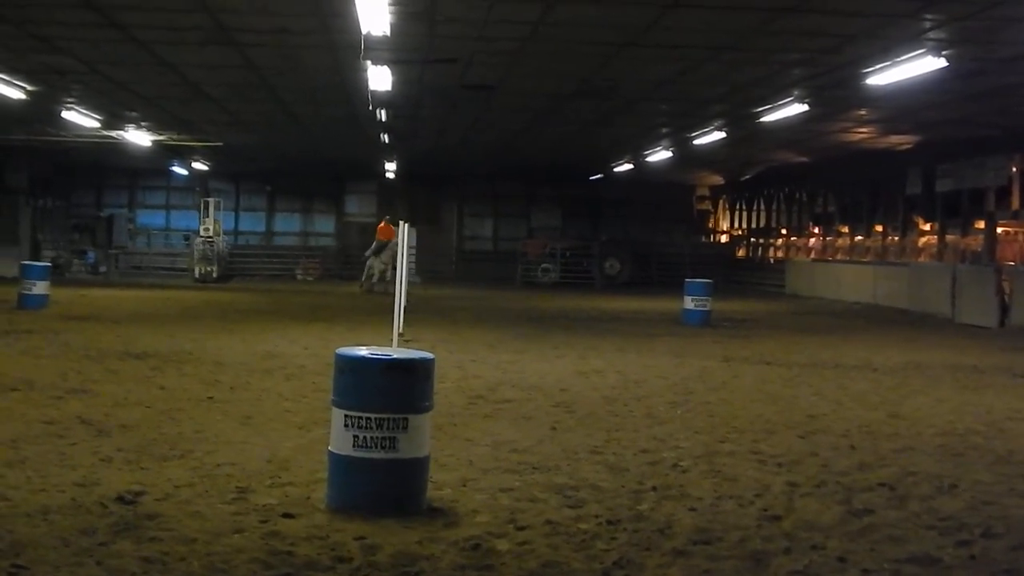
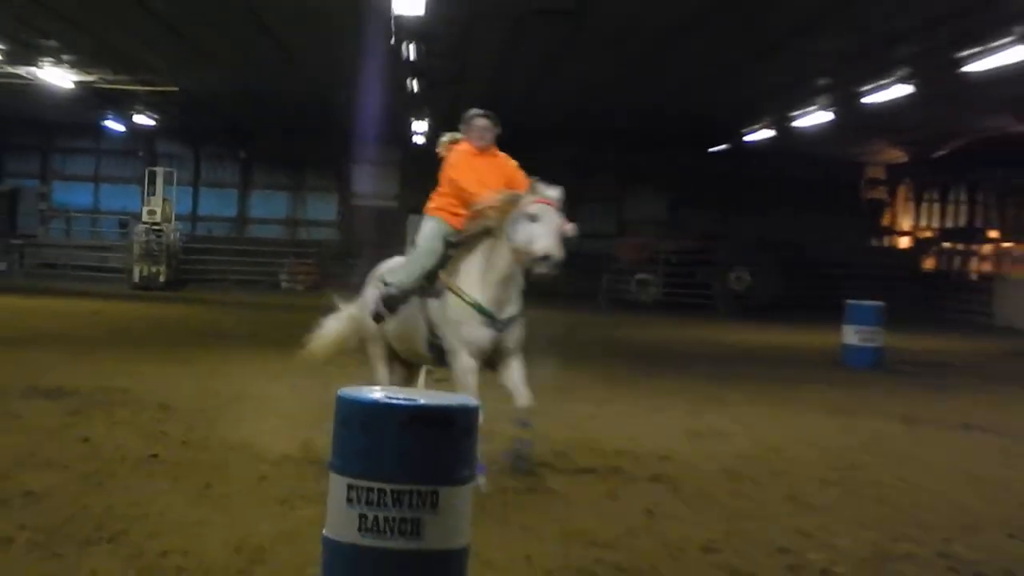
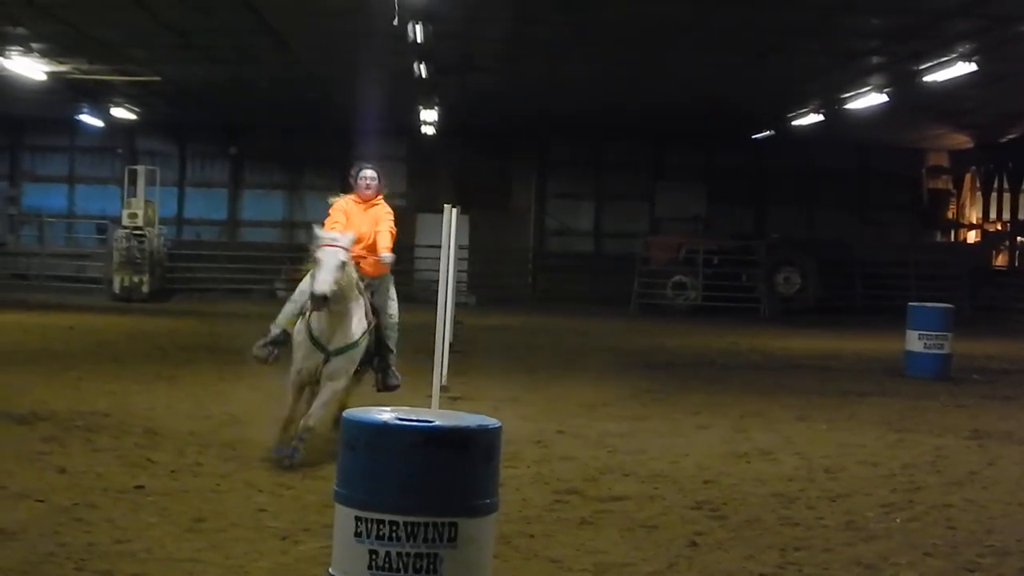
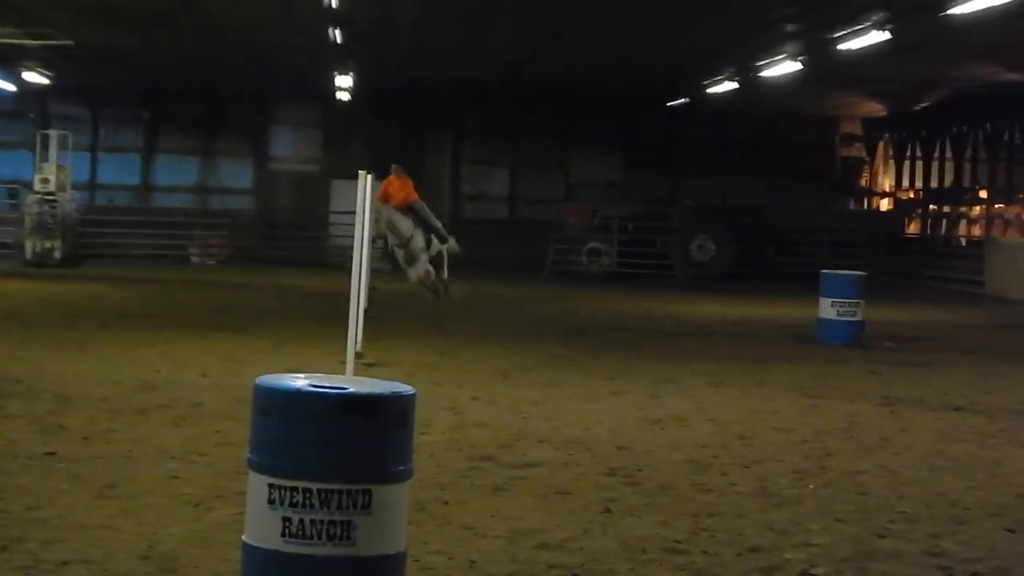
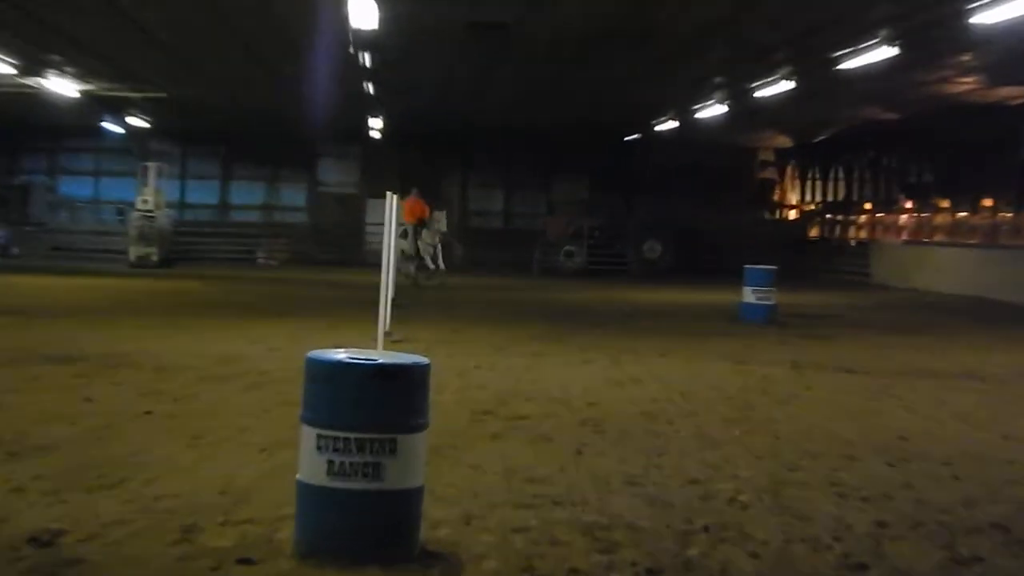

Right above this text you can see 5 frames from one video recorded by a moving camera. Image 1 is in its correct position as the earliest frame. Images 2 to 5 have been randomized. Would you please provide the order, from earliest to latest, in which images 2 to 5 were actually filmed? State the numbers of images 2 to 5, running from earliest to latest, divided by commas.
5, 4, 3, 2
